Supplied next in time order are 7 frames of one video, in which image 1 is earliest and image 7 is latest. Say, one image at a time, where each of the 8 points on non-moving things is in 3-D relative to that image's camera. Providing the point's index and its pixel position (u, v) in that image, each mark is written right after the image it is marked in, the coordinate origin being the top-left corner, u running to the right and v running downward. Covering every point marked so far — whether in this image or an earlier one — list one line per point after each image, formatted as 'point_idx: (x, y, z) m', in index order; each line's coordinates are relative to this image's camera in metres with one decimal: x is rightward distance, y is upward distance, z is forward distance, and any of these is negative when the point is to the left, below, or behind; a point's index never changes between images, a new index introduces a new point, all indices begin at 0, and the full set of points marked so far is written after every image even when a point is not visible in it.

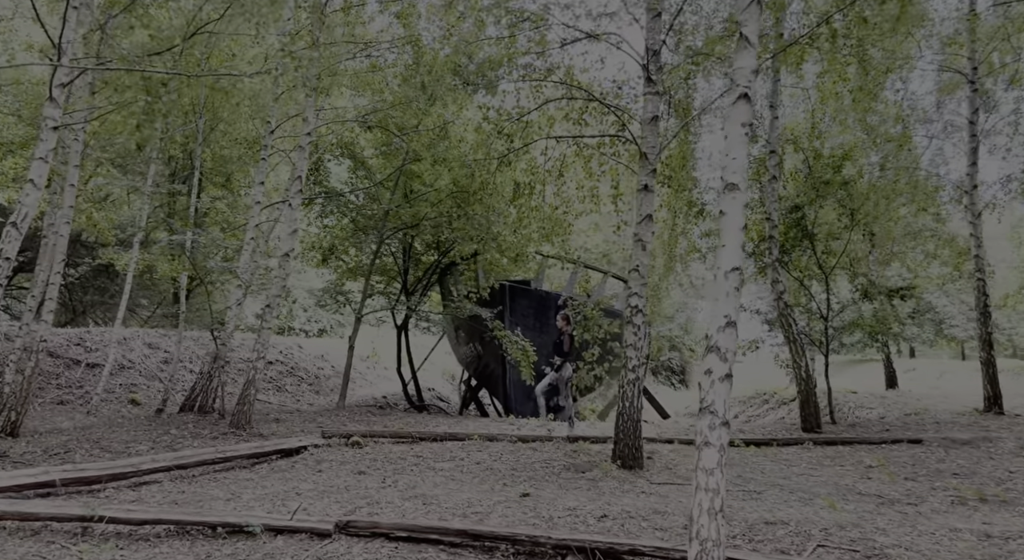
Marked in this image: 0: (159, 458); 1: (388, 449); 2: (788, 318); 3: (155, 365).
0: (-3.8, -2.0, +8.1) m
1: (-1.6, -2.2, +9.5) m
2: (+4.1, -0.6, +11.1) m
3: (-7.5, -1.8, +15.5) m
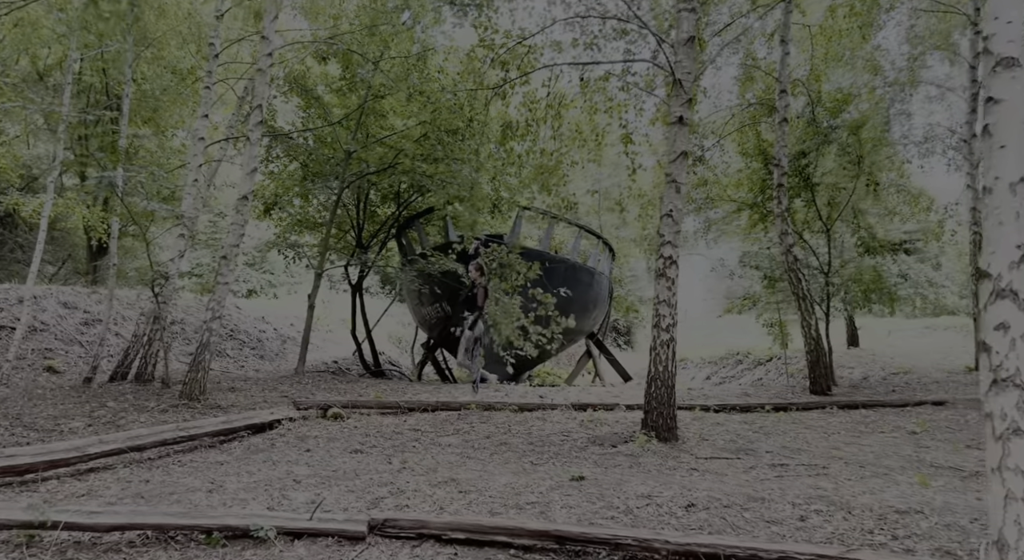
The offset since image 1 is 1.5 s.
0: (-3.6, -1.4, +6.6) m
1: (-1.5, -1.6, +8.3) m
2: (+4.0, +0.1, +10.4) m
3: (-8.1, -0.9, +13.6) m
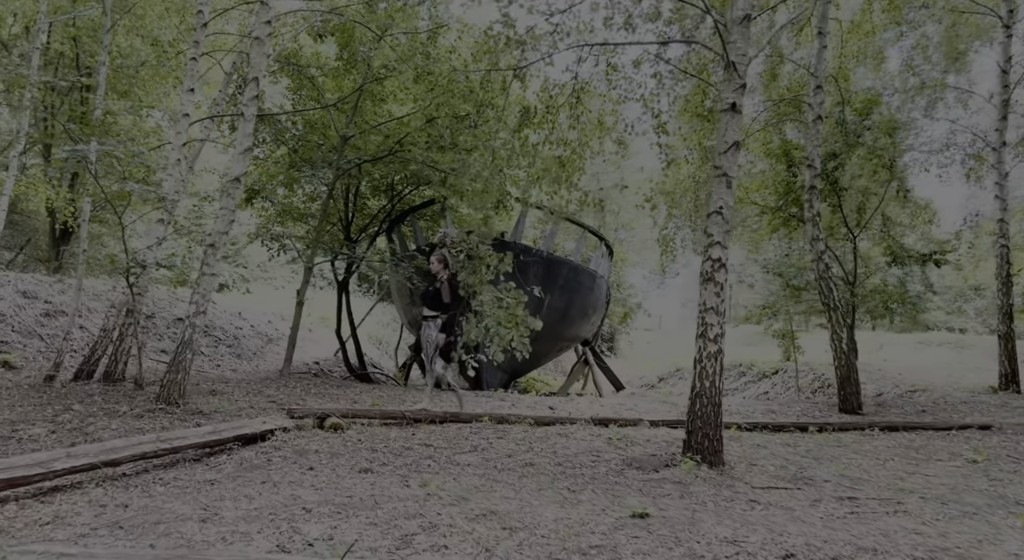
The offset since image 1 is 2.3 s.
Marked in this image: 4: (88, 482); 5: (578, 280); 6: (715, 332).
0: (-3.3, -1.3, +5.6) m
1: (-1.3, -1.6, +7.4) m
2: (+4.2, -0.1, +9.7) m
3: (-8.1, -0.7, +12.5) m
4: (-3.2, -1.5, +5.6) m
5: (+1.3, 0.0, +14.7) m
6: (+1.8, -0.5, +6.6) m
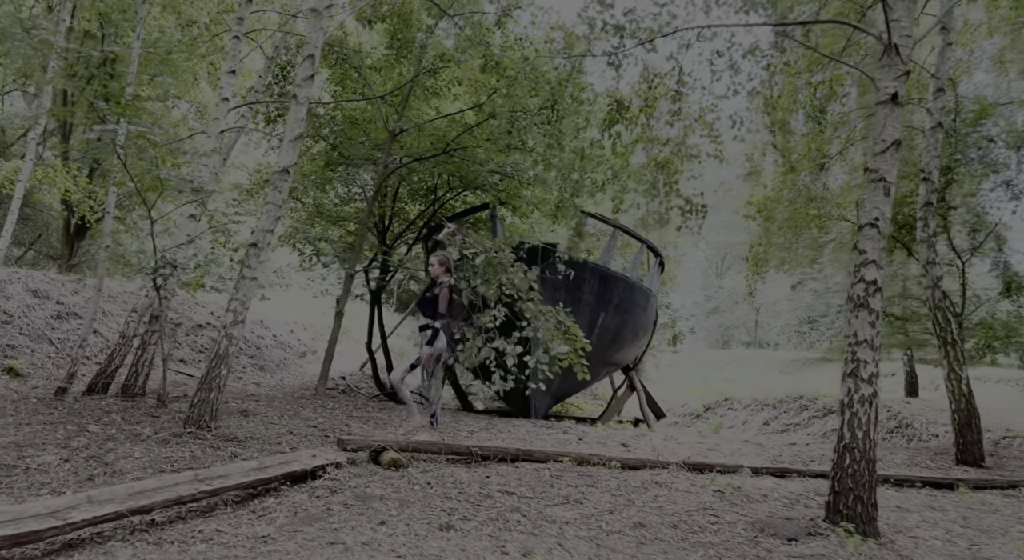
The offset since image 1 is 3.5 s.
0: (-2.5, -1.3, +4.5) m
1: (-0.5, -1.7, +6.2) m
2: (+5.0, -0.4, +8.6) m
3: (-7.2, -0.7, +11.4) m
4: (-2.4, -1.6, +4.5) m
5: (+2.2, -0.3, +13.5) m
6: (+2.6, -0.7, +5.4) m
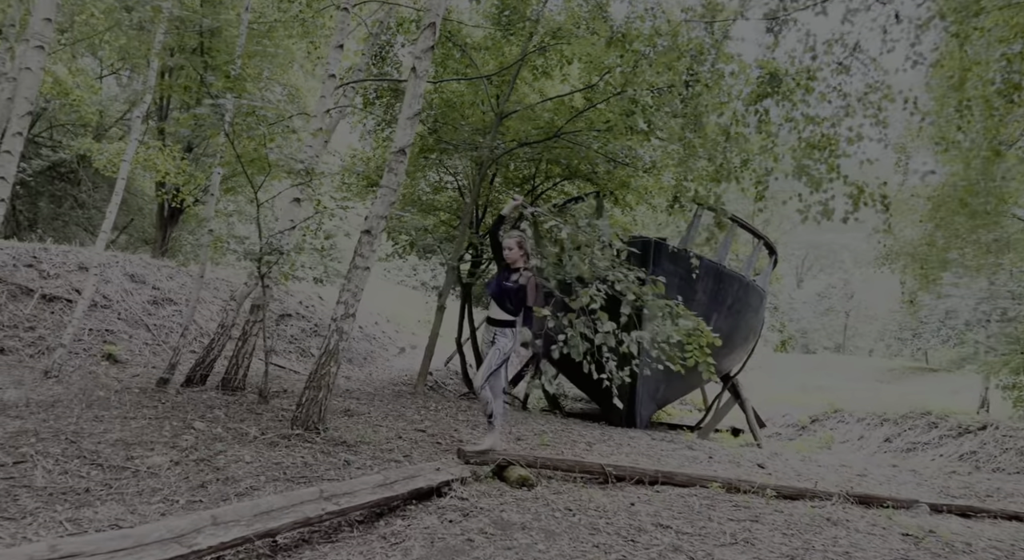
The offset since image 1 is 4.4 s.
0: (-1.5, -1.3, +3.9) m
1: (+0.6, -1.7, +5.5) m
2: (+6.4, -0.5, +7.3) m
3: (-5.6, -0.4, +11.2) m
4: (-1.4, -1.5, +3.9) m
5: (+3.9, -0.3, +12.5) m
6: (+3.7, -0.7, +4.4) m
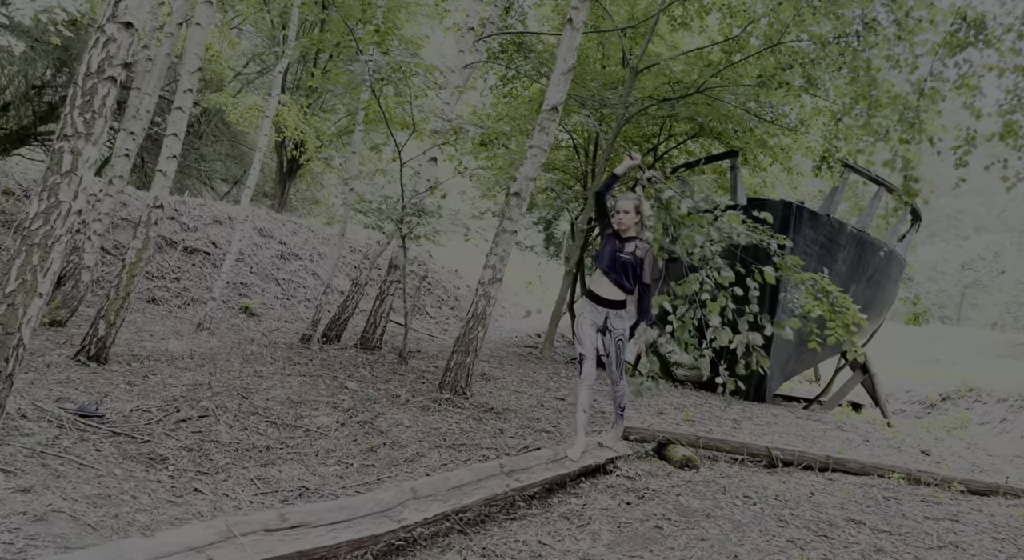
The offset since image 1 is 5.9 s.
0: (-0.5, -1.1, +3.8) m
1: (+1.8, -1.5, +5.1) m
2: (+7.8, -0.4, +6.3) m
3: (-3.7, +0.3, +11.4) m
4: (-0.4, -1.3, +3.8) m
5: (+5.9, +0.1, +11.7) m
6: (+4.8, -0.7, +3.6) m
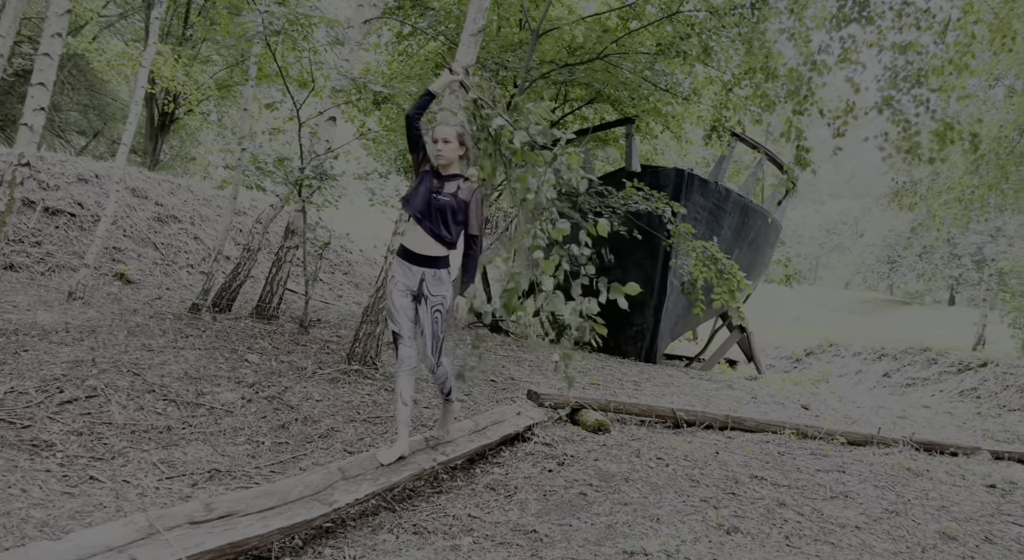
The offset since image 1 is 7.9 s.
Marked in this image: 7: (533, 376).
0: (-0.8, -1.0, +3.7) m
1: (+1.2, -1.3, +5.4) m
2: (+6.9, -0.1, +7.4) m
3: (-5.2, +0.8, +10.6) m
4: (-0.7, -1.2, +3.7) m
5: (+4.3, +0.7, +12.4) m
6: (+4.4, -0.5, +4.3) m
7: (+0.2, -1.0, +7.5) m
